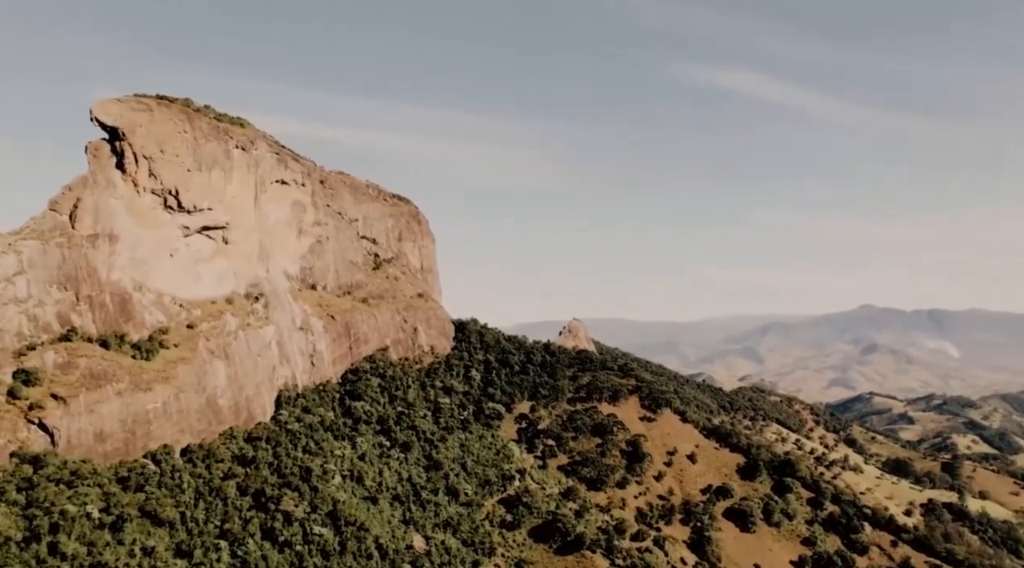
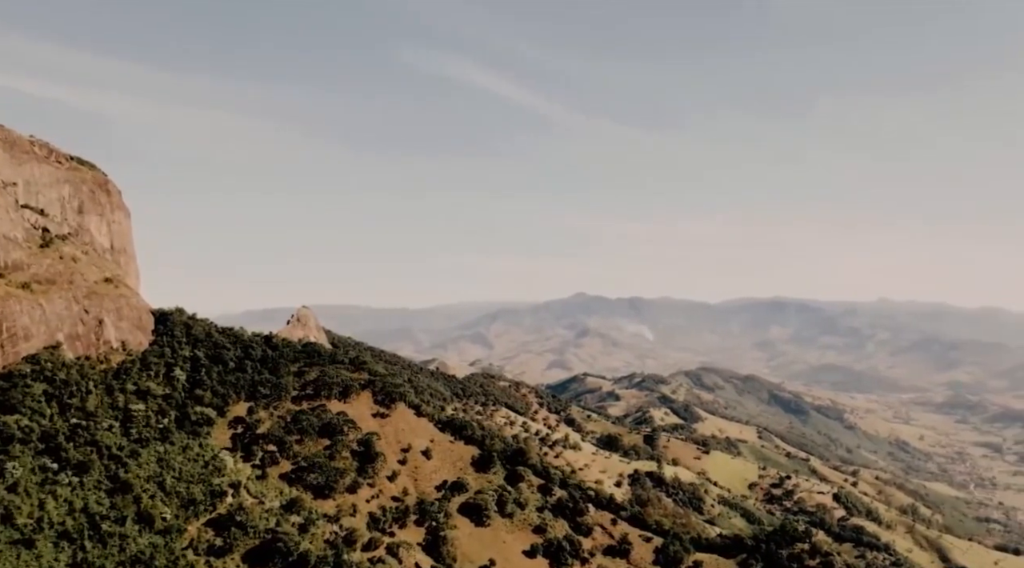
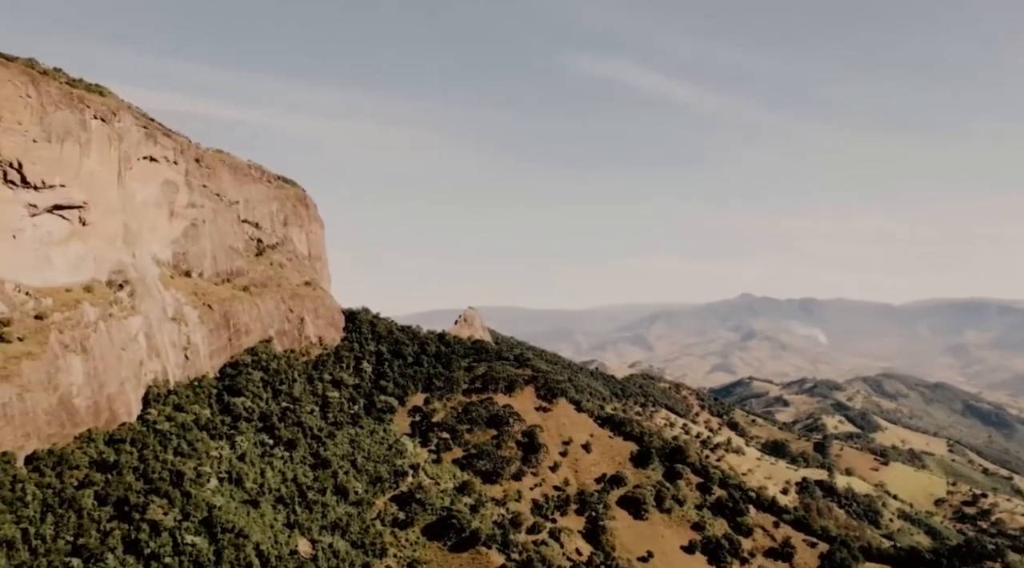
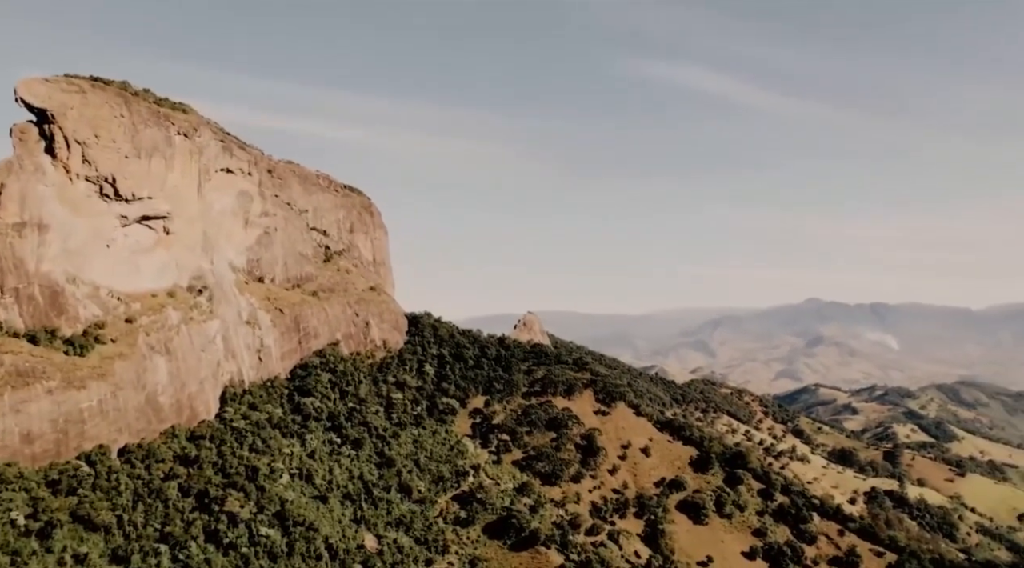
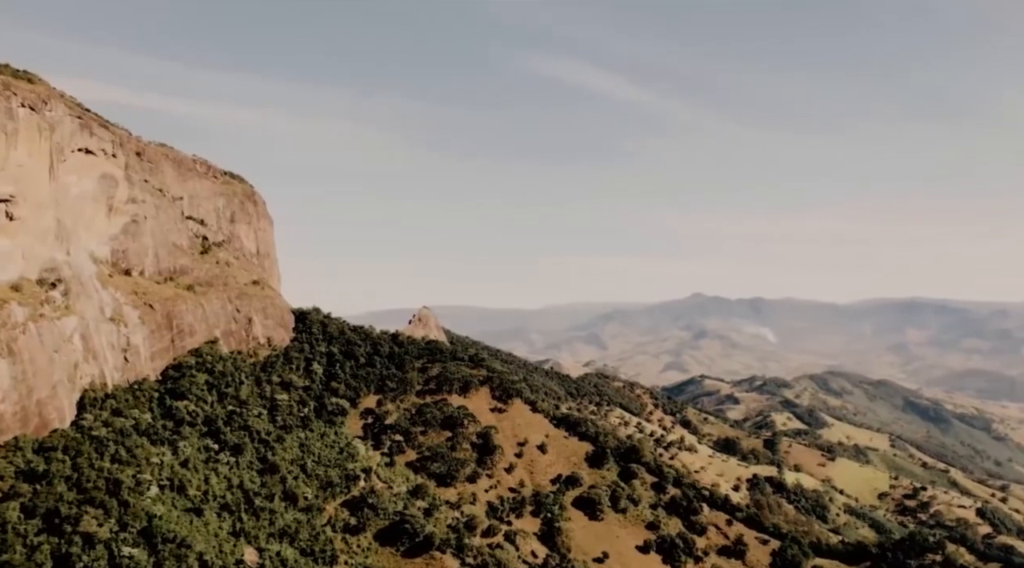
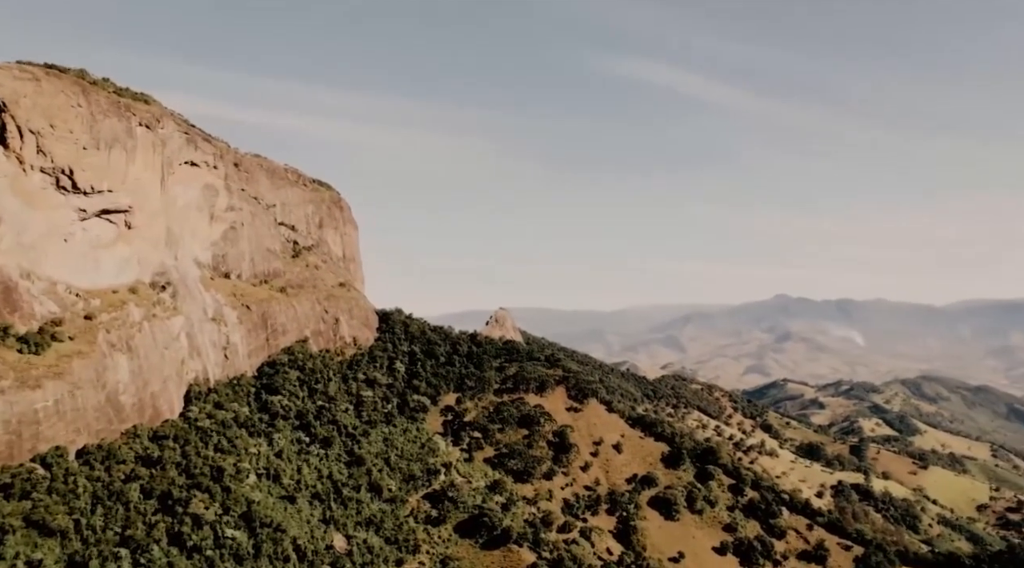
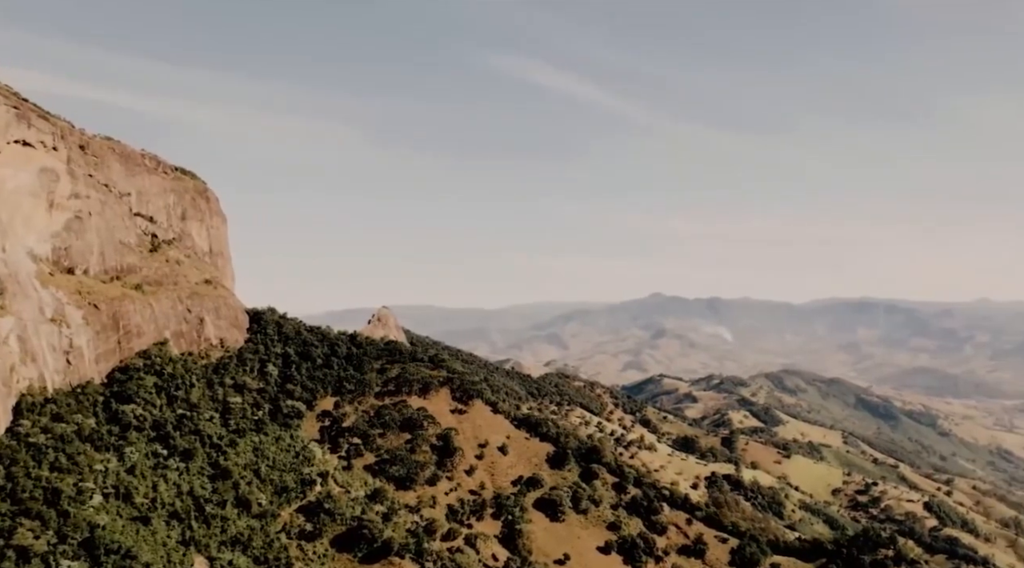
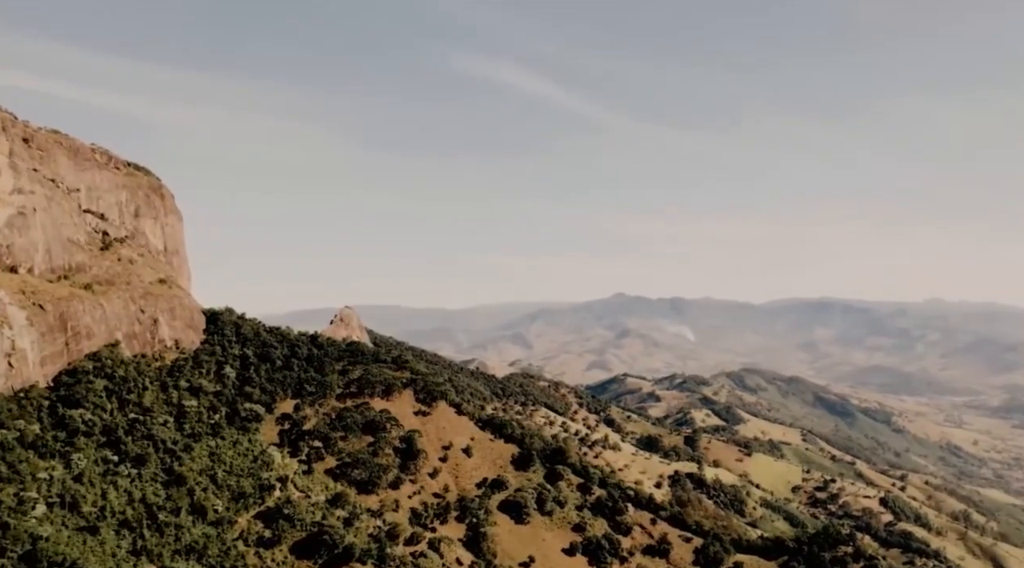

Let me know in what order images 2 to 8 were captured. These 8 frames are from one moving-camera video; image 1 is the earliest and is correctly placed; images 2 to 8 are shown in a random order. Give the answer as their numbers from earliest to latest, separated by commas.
4, 6, 3, 5, 7, 8, 2
